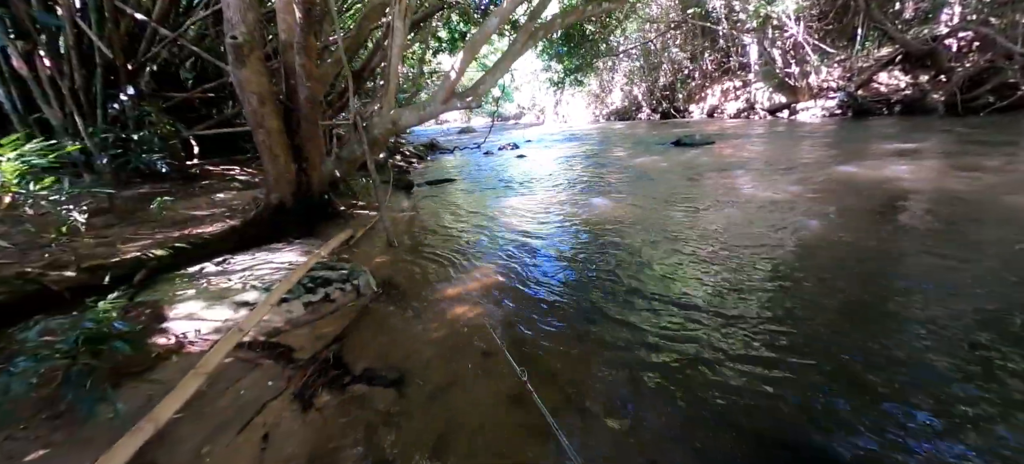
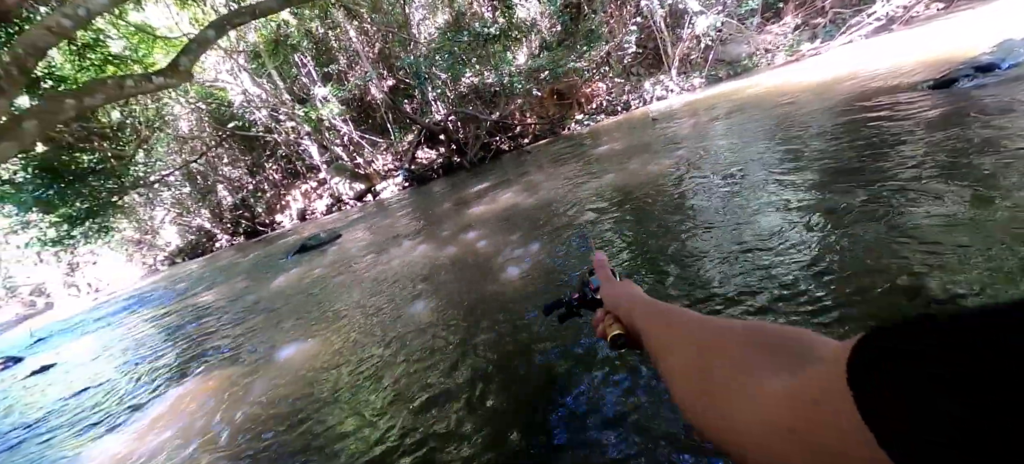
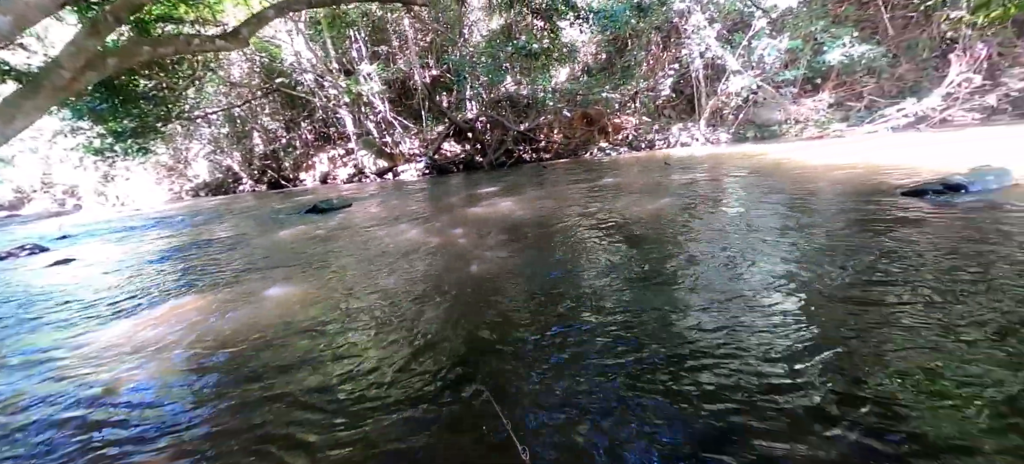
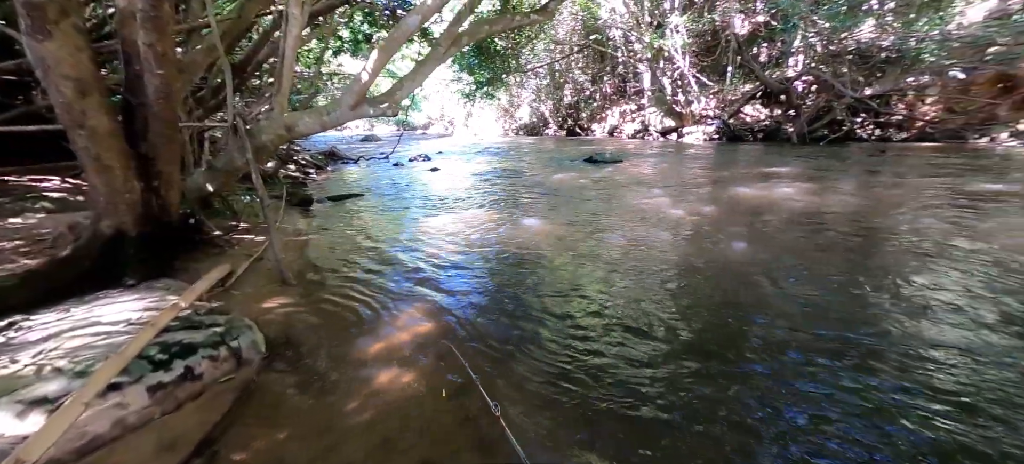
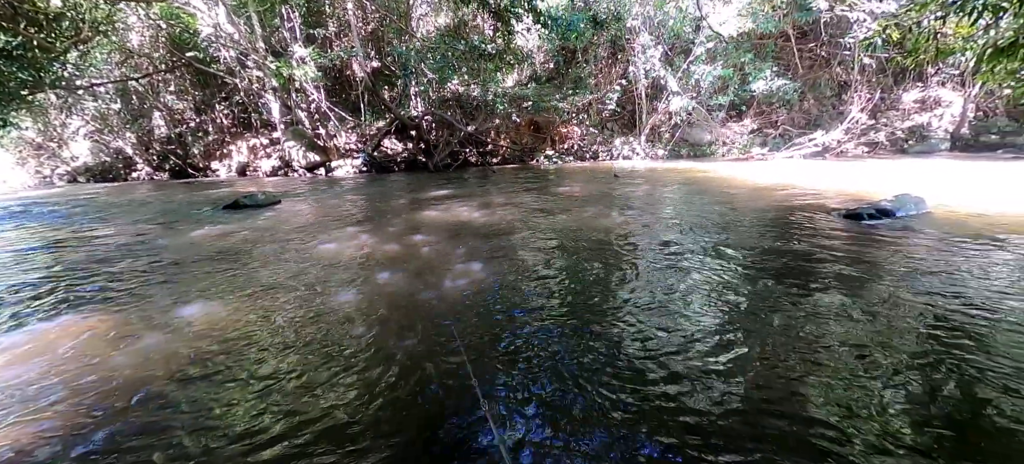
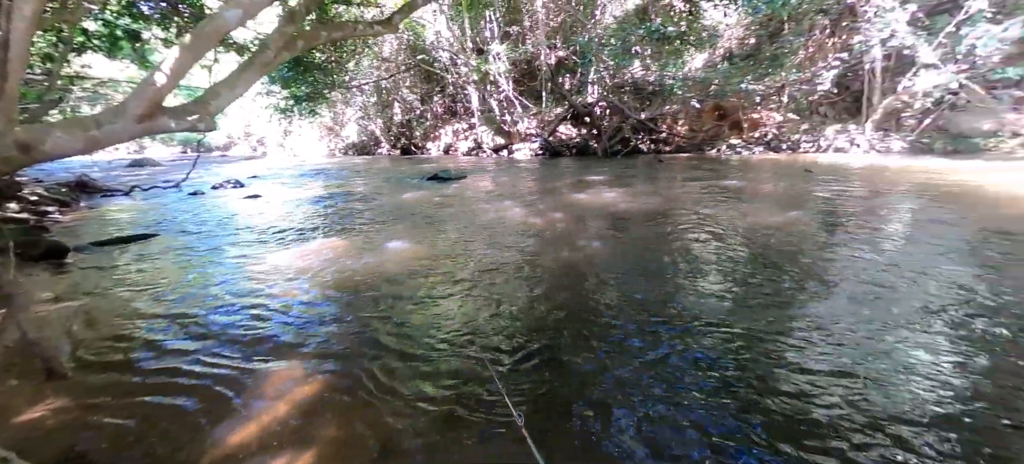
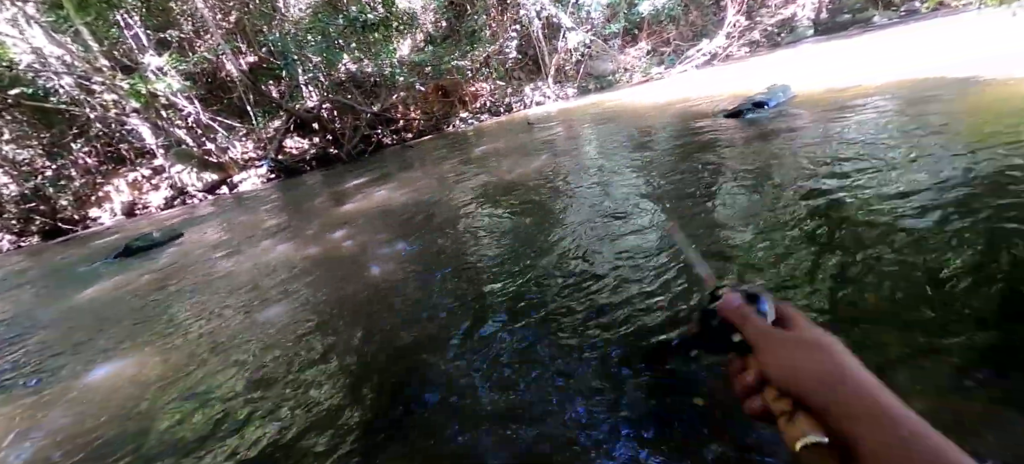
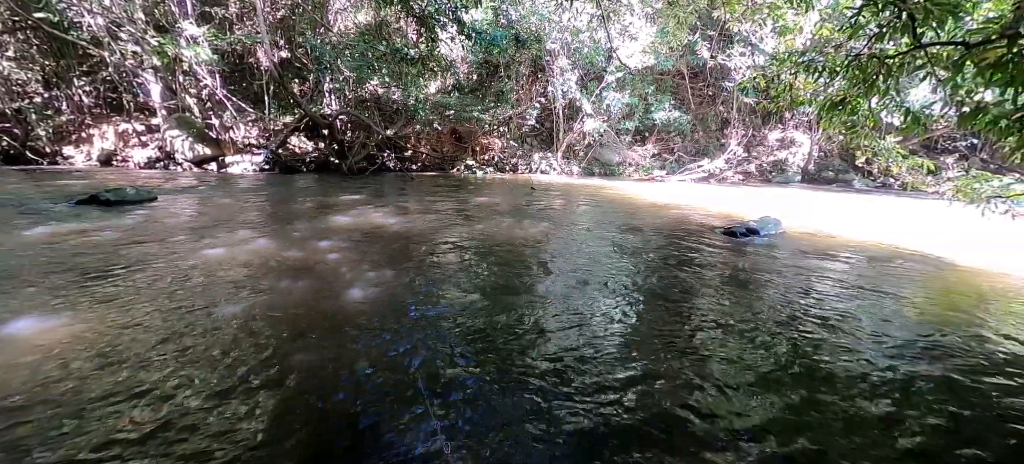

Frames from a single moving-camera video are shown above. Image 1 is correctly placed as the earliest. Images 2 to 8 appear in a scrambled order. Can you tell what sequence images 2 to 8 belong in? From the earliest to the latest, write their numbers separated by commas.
4, 6, 3, 7, 2, 5, 8
